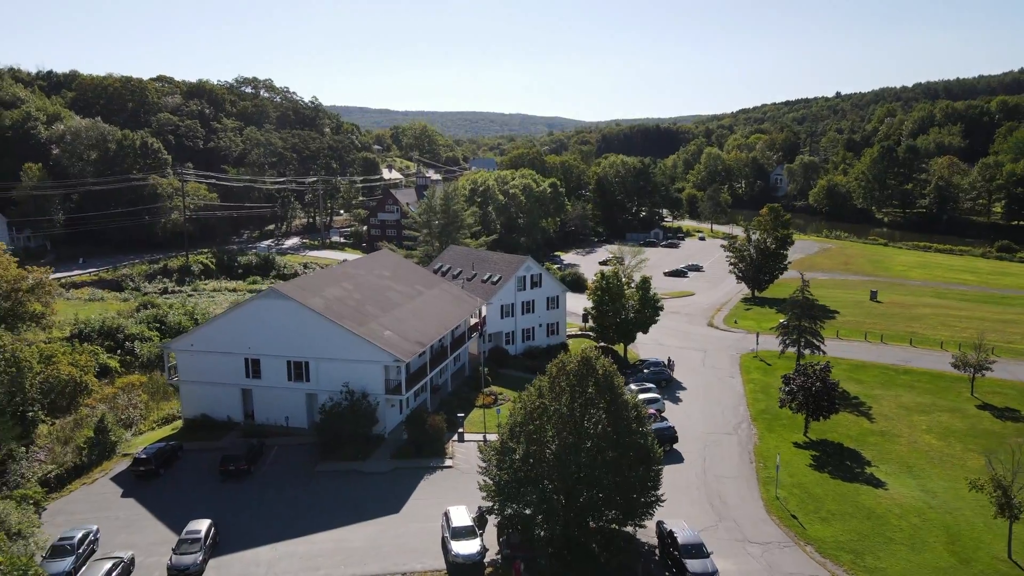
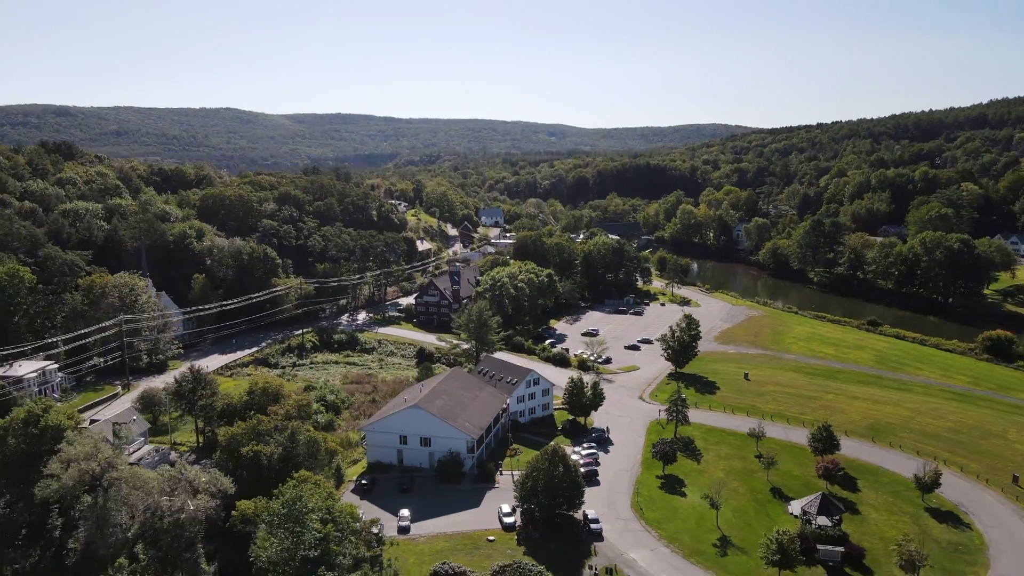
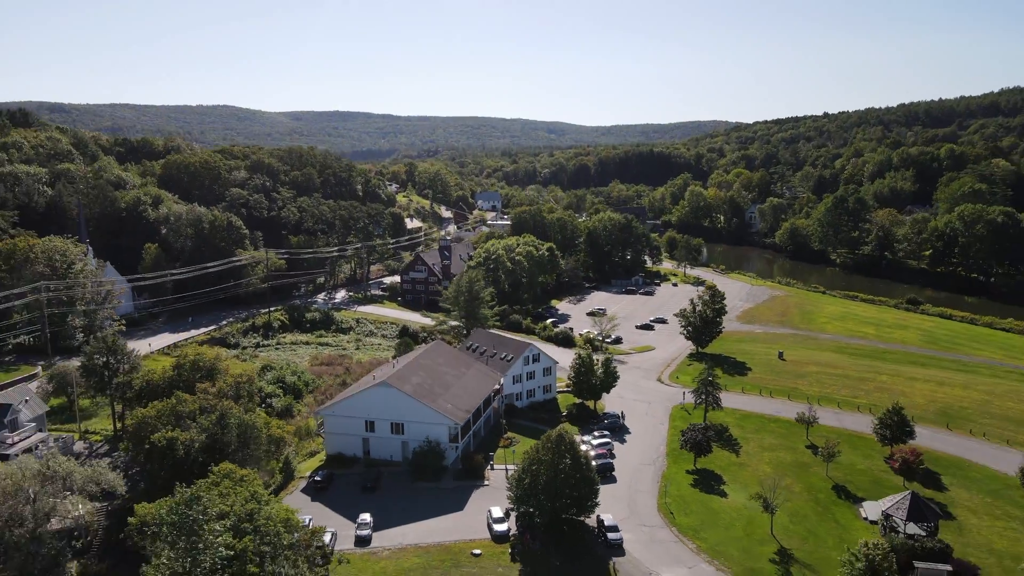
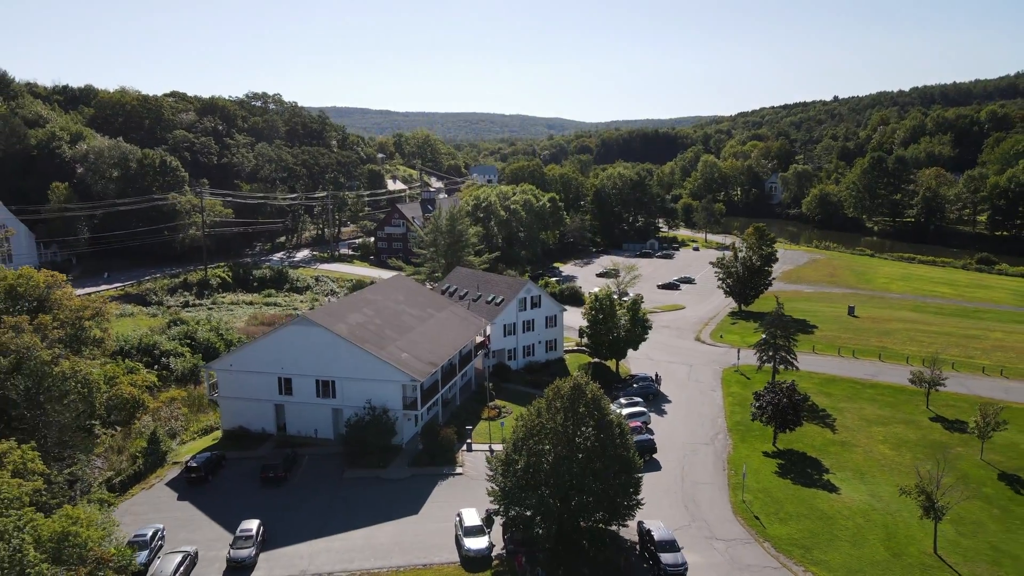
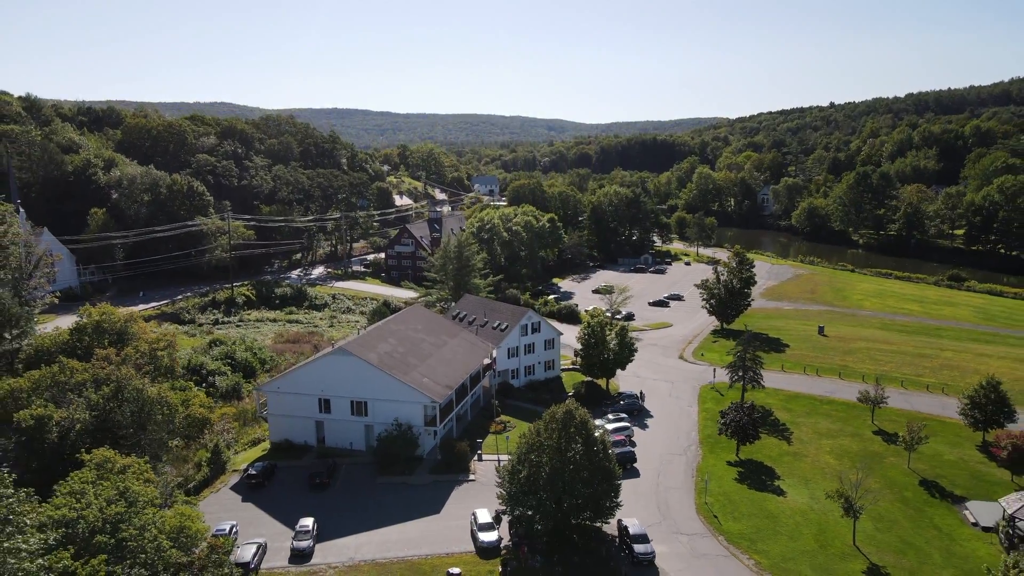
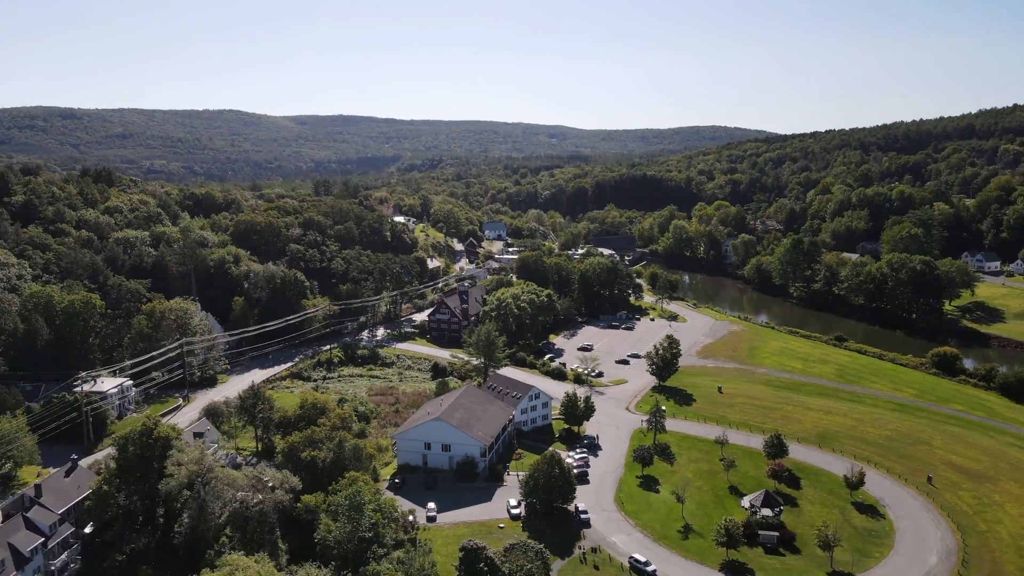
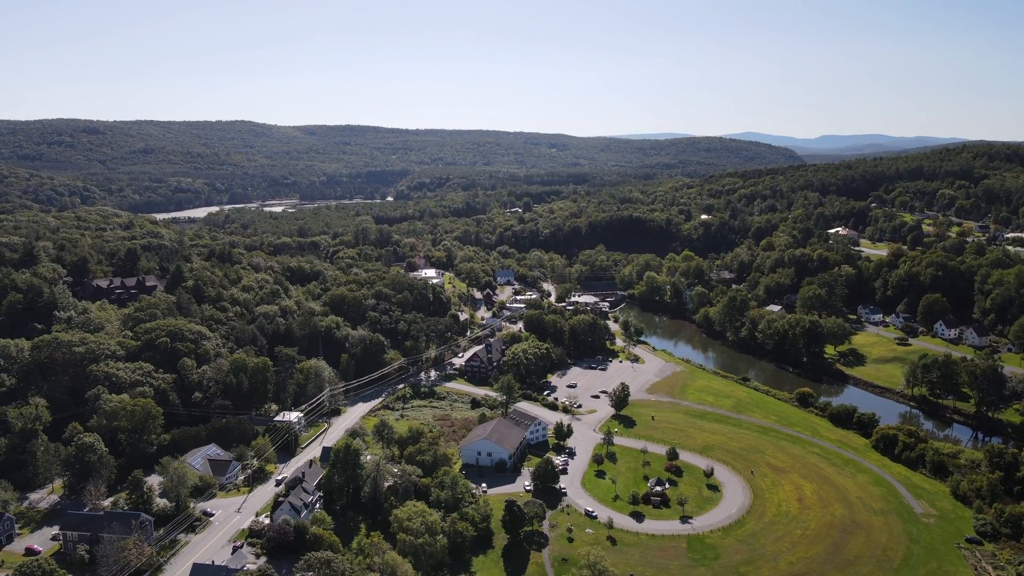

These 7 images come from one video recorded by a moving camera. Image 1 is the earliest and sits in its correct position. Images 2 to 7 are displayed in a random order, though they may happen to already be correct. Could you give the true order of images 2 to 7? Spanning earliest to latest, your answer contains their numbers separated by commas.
4, 5, 3, 2, 6, 7
